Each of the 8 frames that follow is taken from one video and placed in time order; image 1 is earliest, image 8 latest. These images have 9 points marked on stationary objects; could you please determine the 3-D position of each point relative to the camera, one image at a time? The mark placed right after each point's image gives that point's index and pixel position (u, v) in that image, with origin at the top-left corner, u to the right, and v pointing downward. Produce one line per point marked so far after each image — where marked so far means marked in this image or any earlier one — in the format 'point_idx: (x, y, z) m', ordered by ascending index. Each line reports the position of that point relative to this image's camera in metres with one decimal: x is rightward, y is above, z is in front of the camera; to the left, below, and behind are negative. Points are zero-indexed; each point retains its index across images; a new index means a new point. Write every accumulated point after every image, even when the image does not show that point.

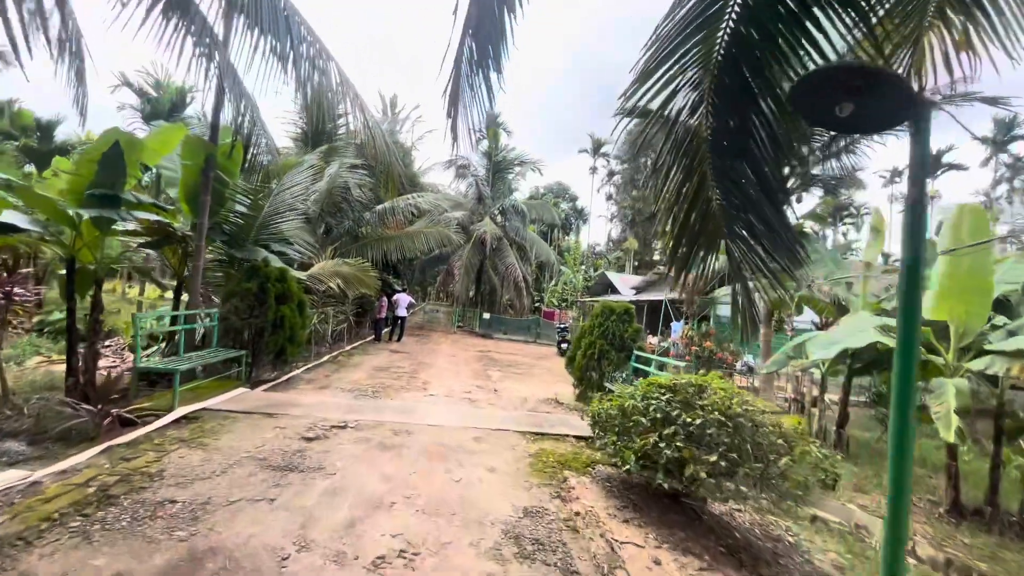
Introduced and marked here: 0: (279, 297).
0: (-3.3, -0.1, +6.6) m
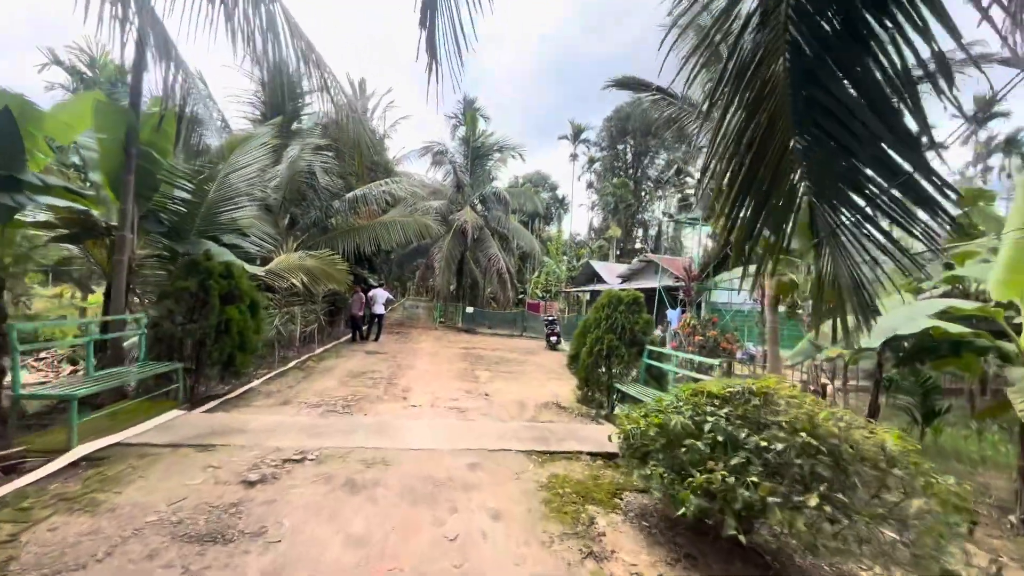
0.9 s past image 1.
0: (-3.4, -0.1, +5.5) m
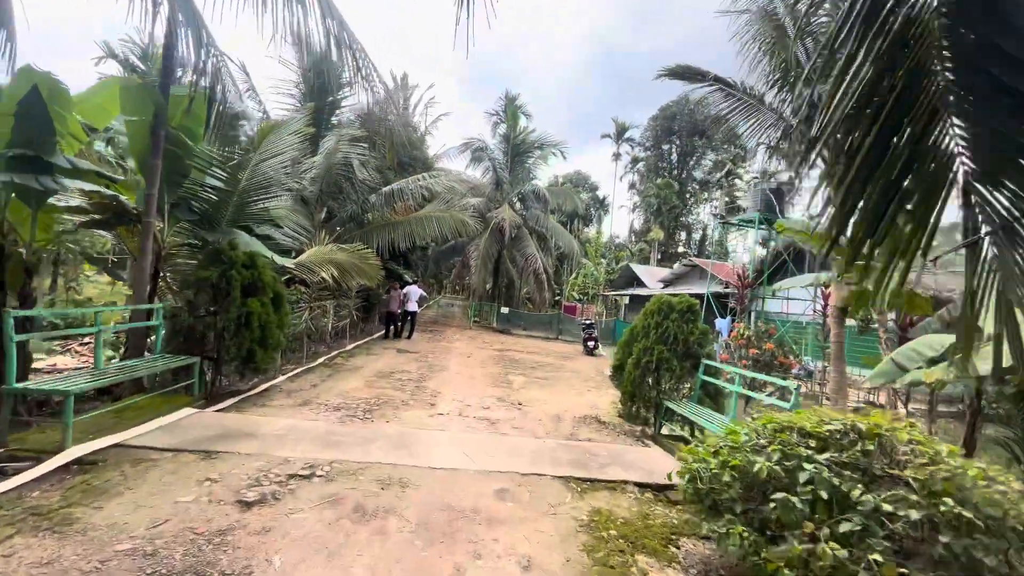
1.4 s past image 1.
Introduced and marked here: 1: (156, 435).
0: (-3.0, 0.0, +5.2) m
1: (-2.8, -1.2, +3.7) m
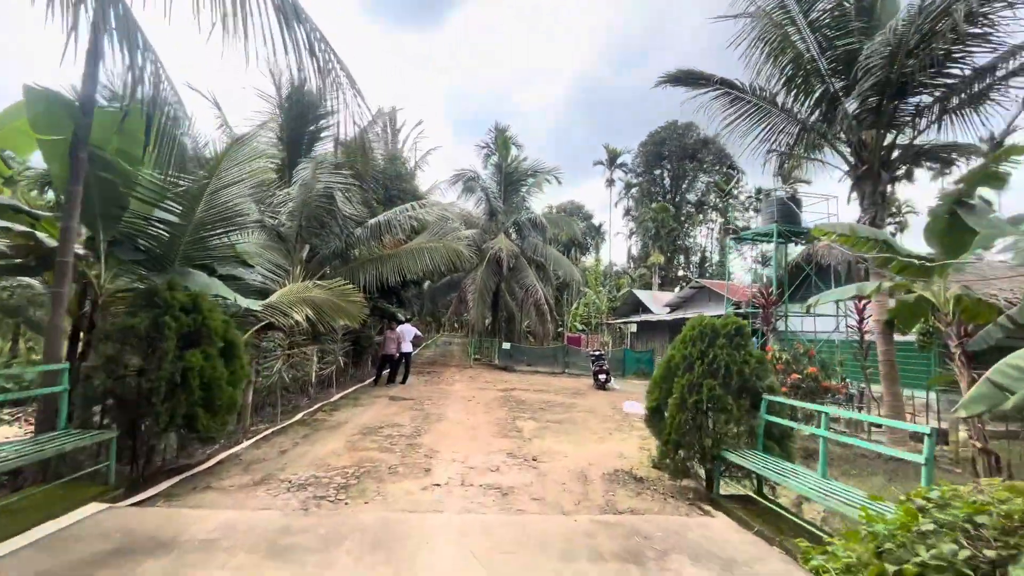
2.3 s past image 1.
0: (-2.9, -0.4, +4.1) m
1: (-2.7, -1.5, +2.5) m
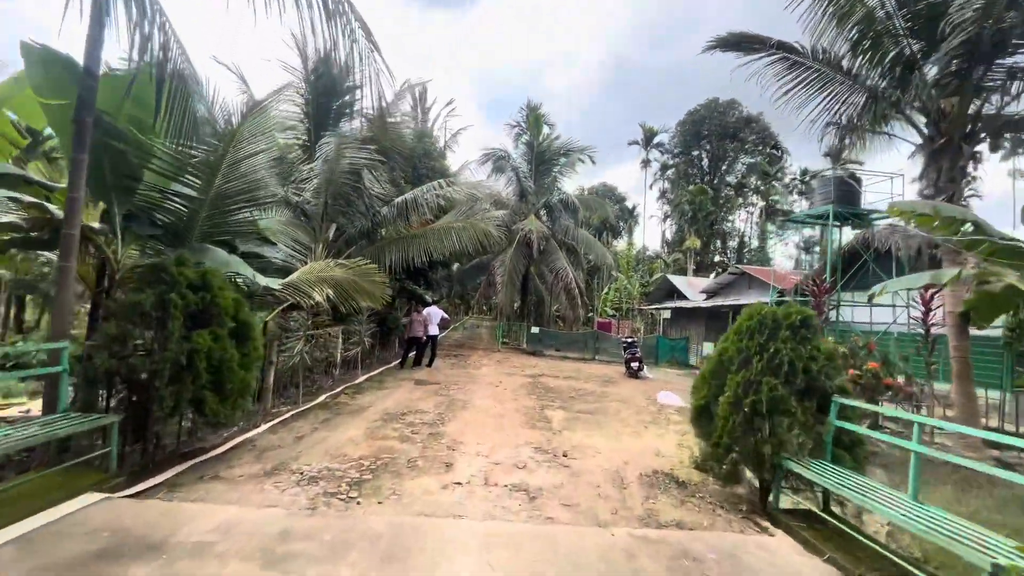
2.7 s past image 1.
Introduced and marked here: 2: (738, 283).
0: (-2.7, -0.2, +3.9) m
1: (-2.5, -1.3, +2.3) m
2: (+9.7, +0.2, +19.8) m
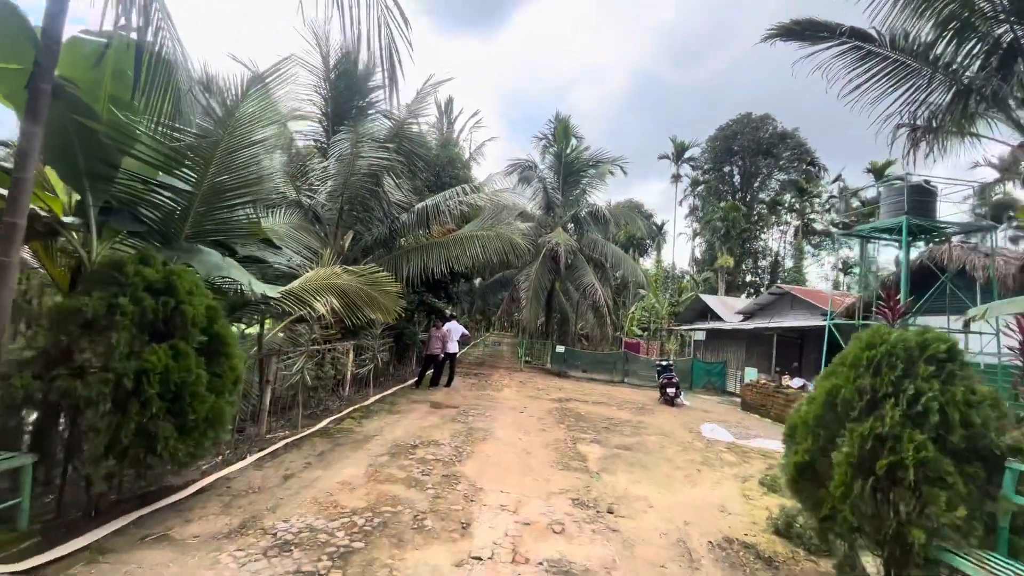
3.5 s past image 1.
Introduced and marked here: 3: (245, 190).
0: (-2.4, -0.3, +3.1) m
1: (-2.4, -1.3, +1.5) m
2: (+10.6, -0.6, +18.4) m
3: (-3.0, +1.1, +5.1) m
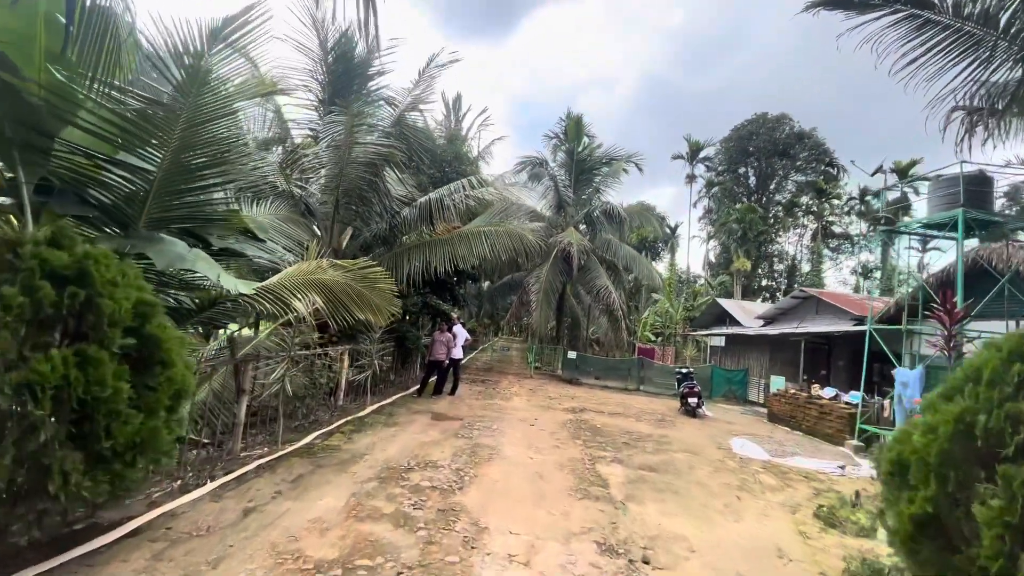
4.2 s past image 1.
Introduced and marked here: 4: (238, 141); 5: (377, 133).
0: (-2.3, -0.2, +2.3) m
1: (-2.3, -1.2, +0.7) m
2: (+11.0, -0.7, +17.4) m
3: (-2.9, +1.1, +4.4) m
4: (-2.6, +1.4, +4.4) m
5: (-2.4, +2.7, +8.2) m
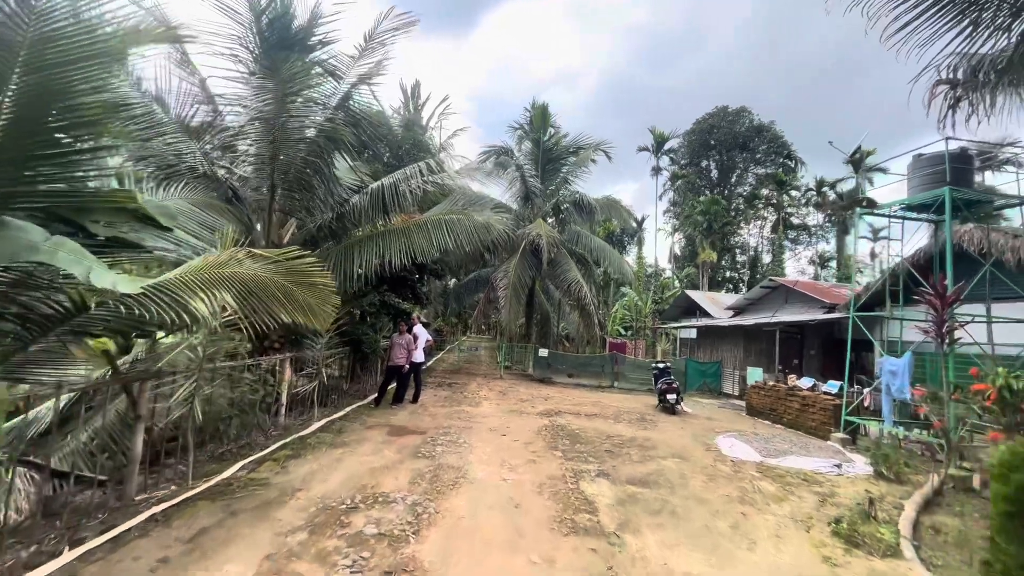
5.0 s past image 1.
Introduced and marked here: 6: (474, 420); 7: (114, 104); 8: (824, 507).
0: (-2.5, -0.2, +1.3) m
1: (-2.3, -1.2, -0.3) m
2: (+9.8, -0.3, +17.3) m
3: (-3.2, +1.1, +3.3) m
4: (-2.9, +1.4, +3.3) m
5: (-3.0, +2.7, +7.1) m
6: (-0.6, -2.2, +7.8) m
7: (-3.0, +1.3, +3.3) m
8: (+3.4, -2.4, +5.0) m
